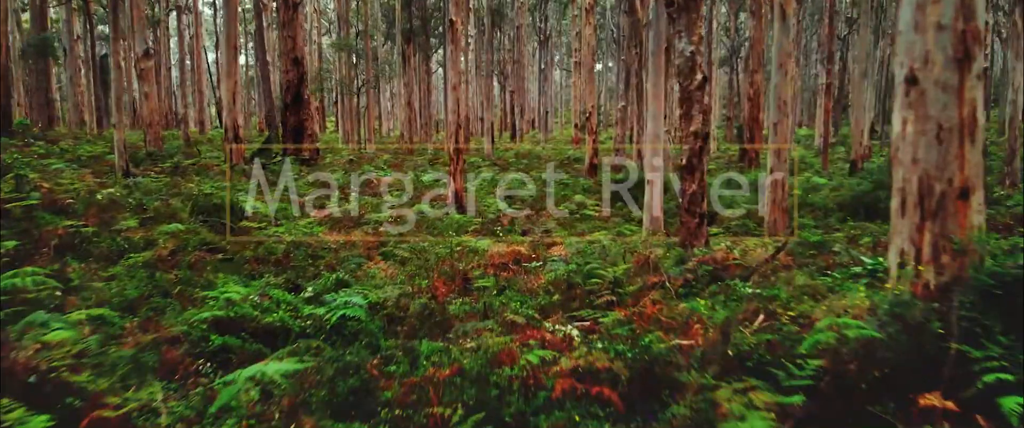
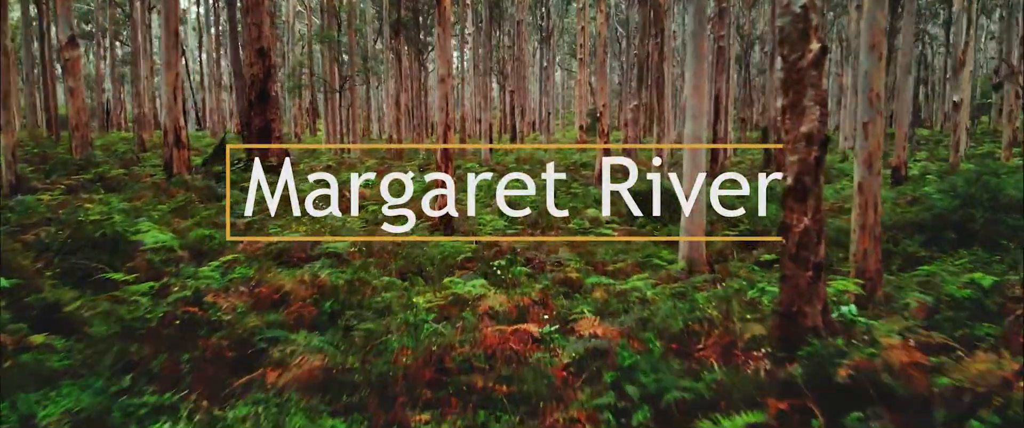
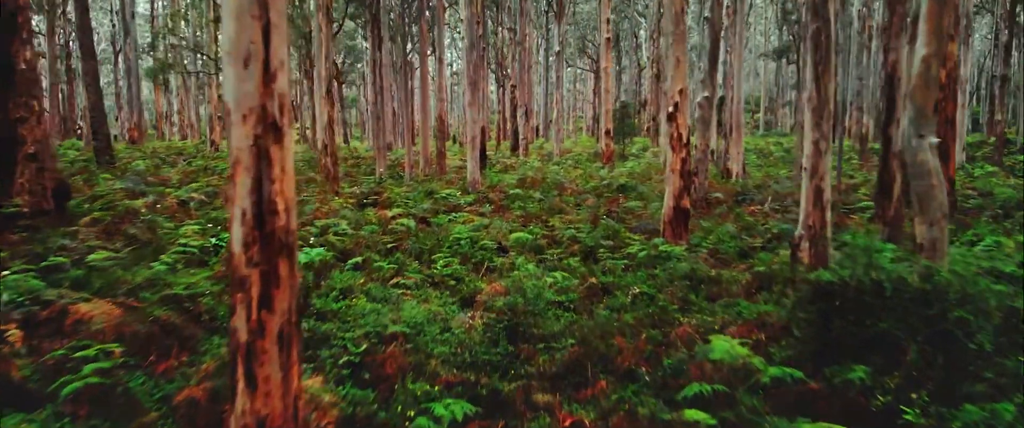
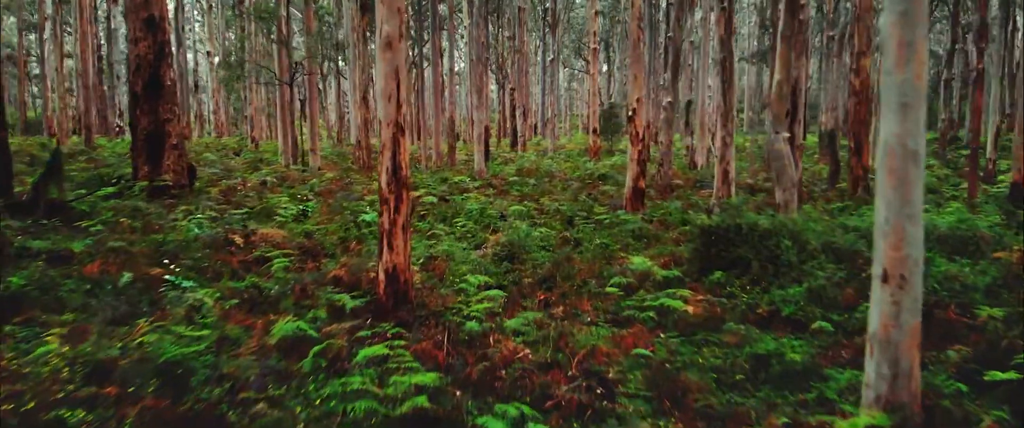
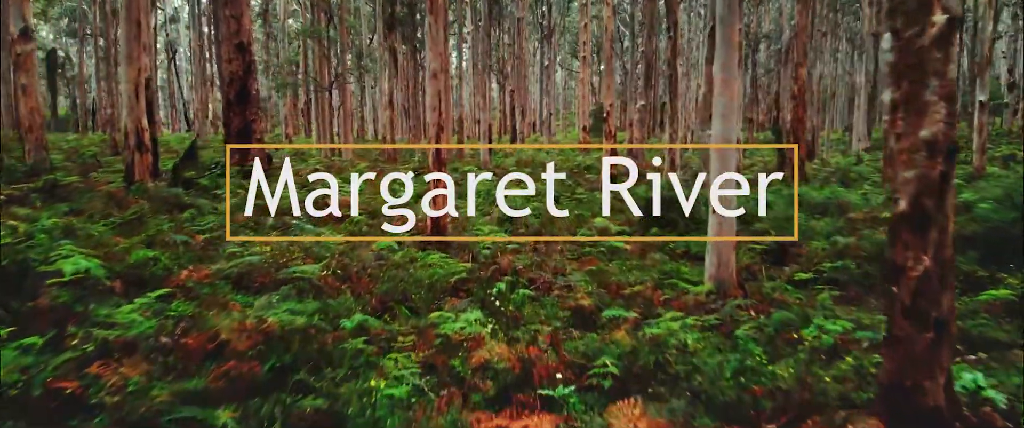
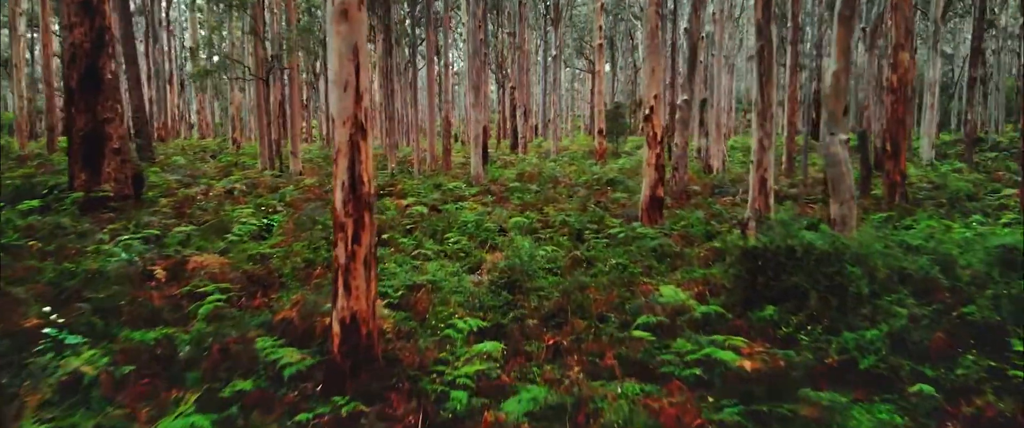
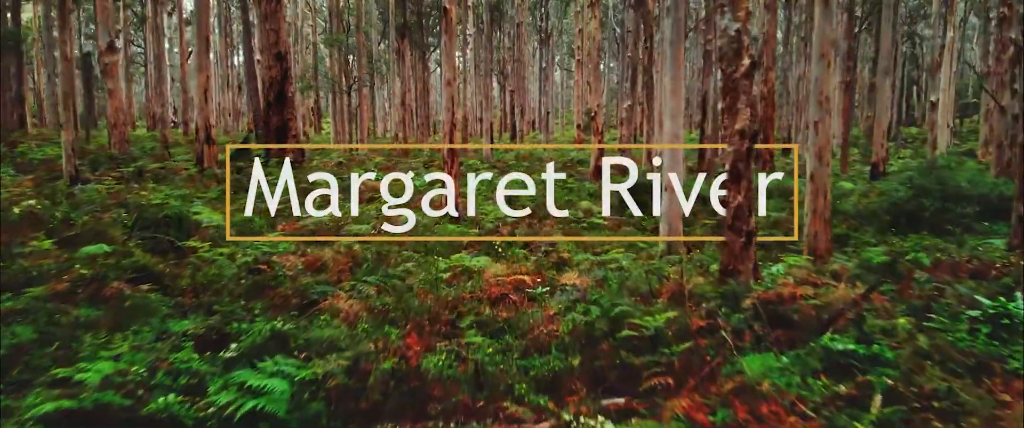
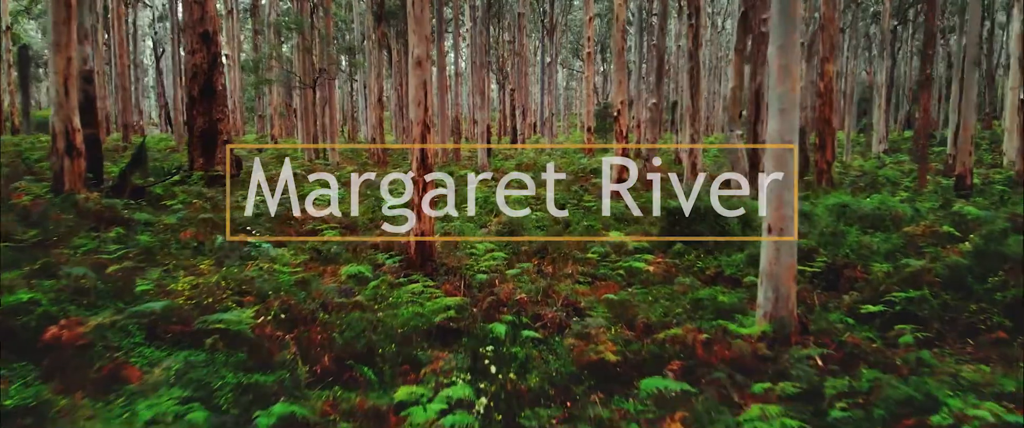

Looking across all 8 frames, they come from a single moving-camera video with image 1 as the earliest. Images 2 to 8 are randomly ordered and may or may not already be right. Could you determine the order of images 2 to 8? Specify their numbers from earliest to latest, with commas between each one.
7, 2, 5, 8, 4, 6, 3
